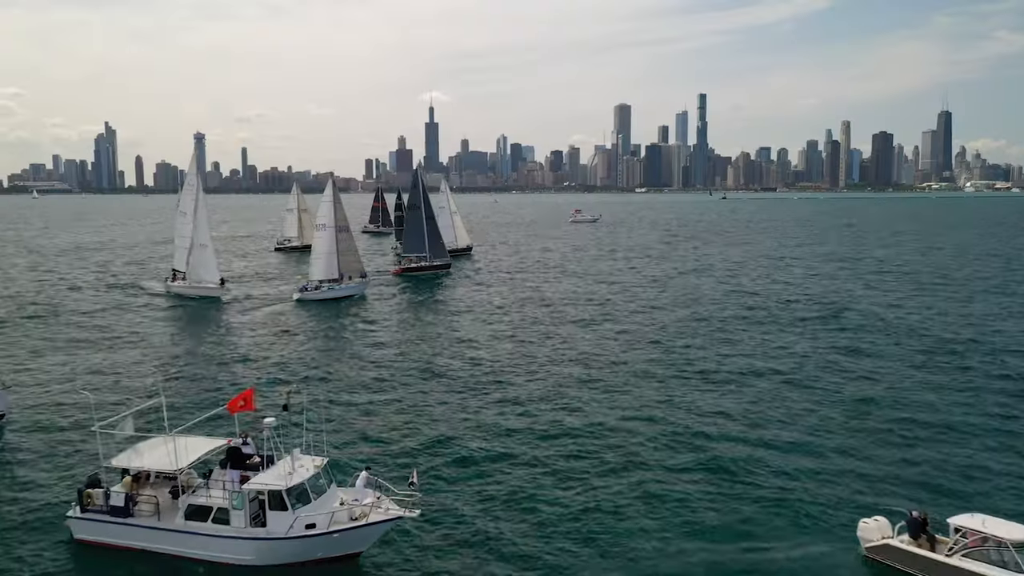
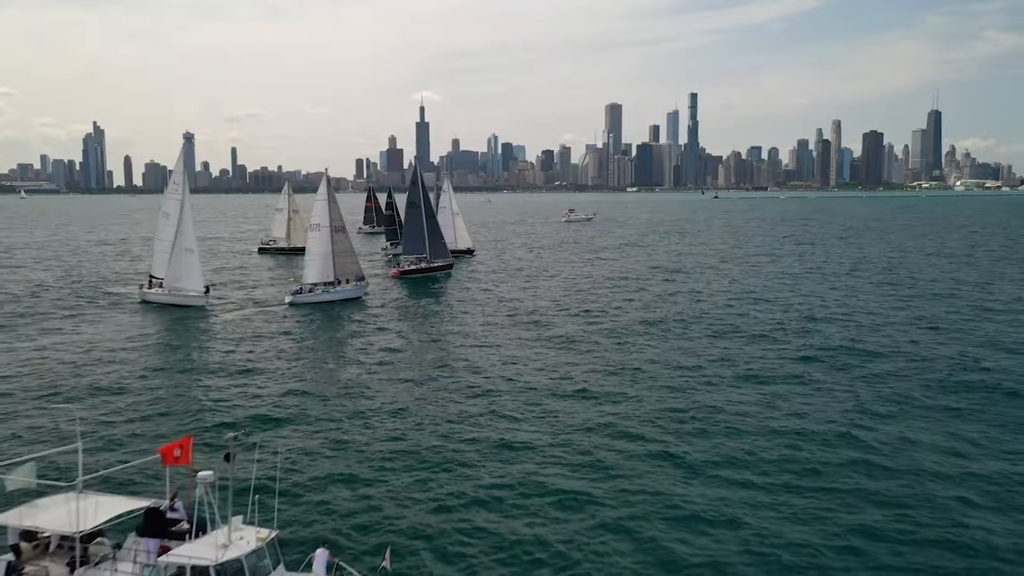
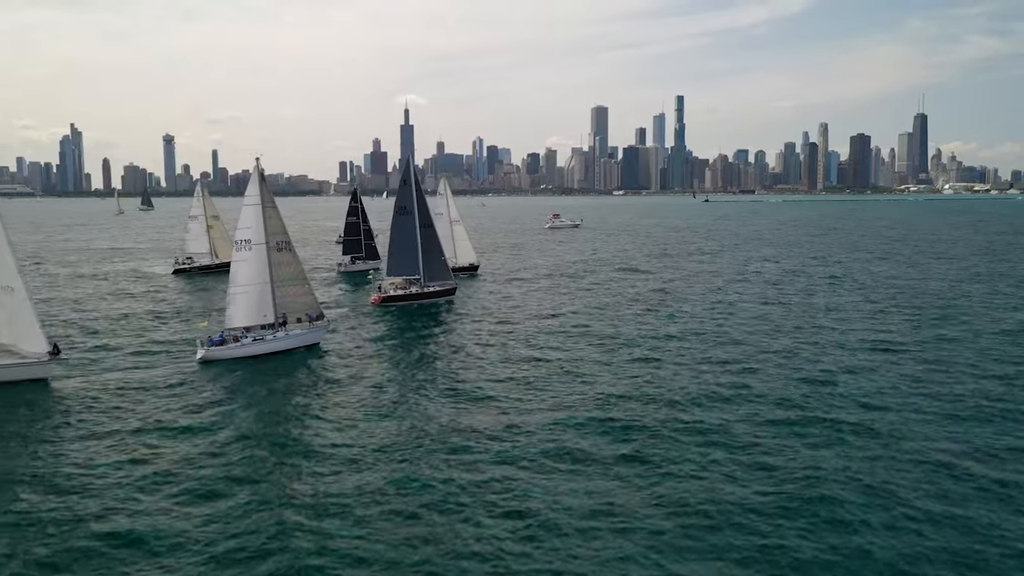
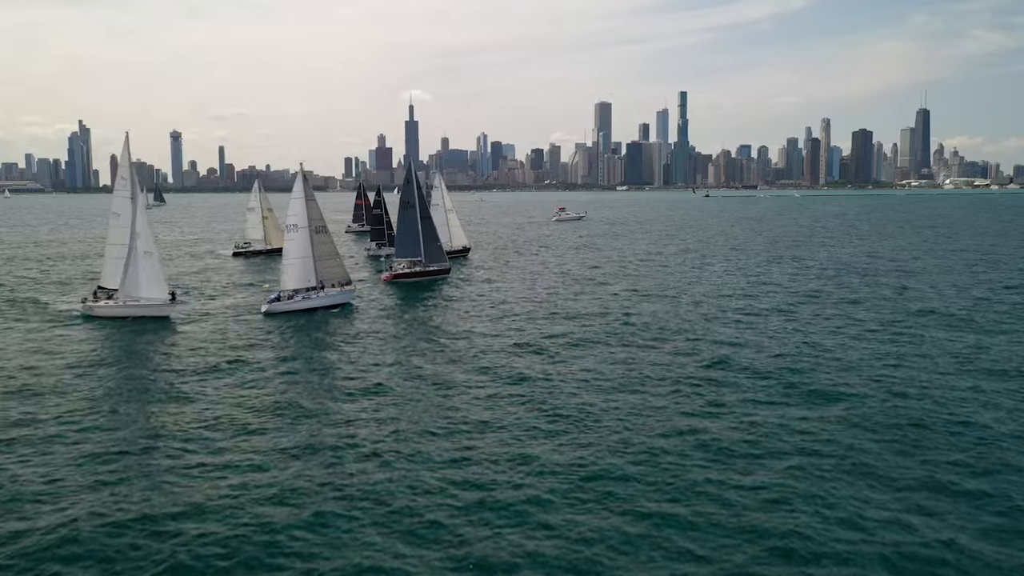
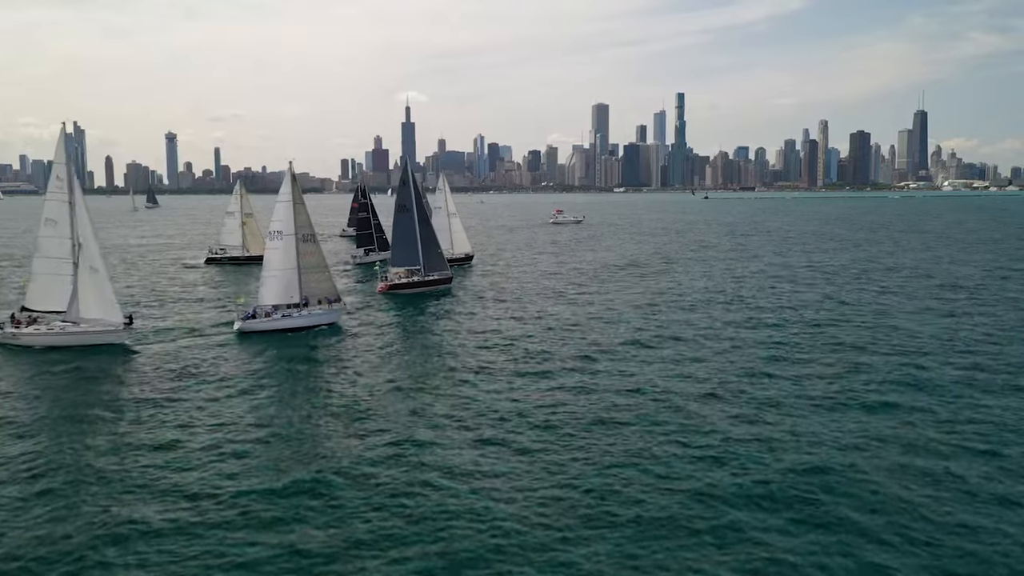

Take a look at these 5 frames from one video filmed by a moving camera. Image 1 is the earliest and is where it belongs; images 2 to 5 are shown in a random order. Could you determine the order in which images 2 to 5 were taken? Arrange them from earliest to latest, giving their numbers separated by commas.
2, 4, 5, 3
